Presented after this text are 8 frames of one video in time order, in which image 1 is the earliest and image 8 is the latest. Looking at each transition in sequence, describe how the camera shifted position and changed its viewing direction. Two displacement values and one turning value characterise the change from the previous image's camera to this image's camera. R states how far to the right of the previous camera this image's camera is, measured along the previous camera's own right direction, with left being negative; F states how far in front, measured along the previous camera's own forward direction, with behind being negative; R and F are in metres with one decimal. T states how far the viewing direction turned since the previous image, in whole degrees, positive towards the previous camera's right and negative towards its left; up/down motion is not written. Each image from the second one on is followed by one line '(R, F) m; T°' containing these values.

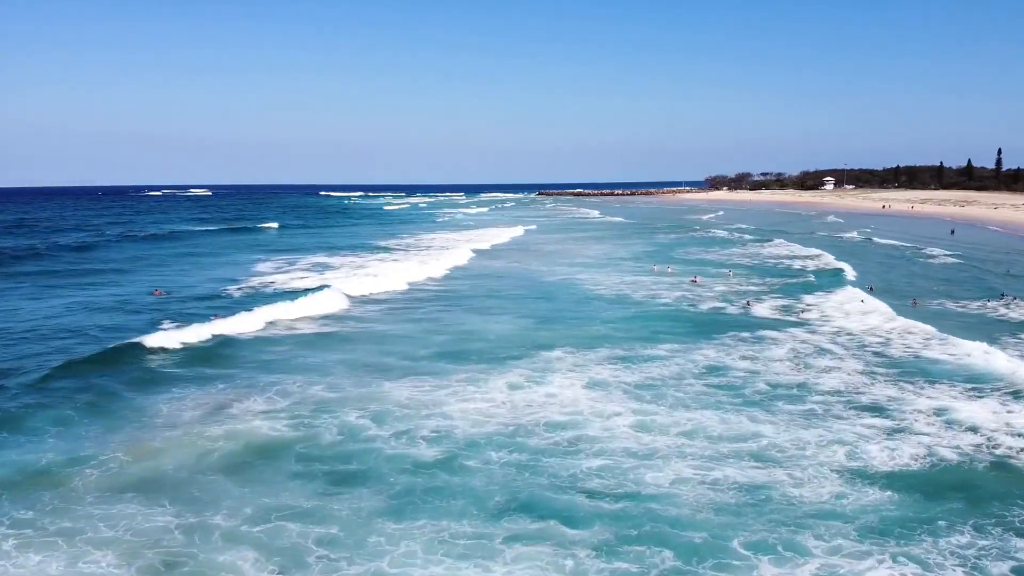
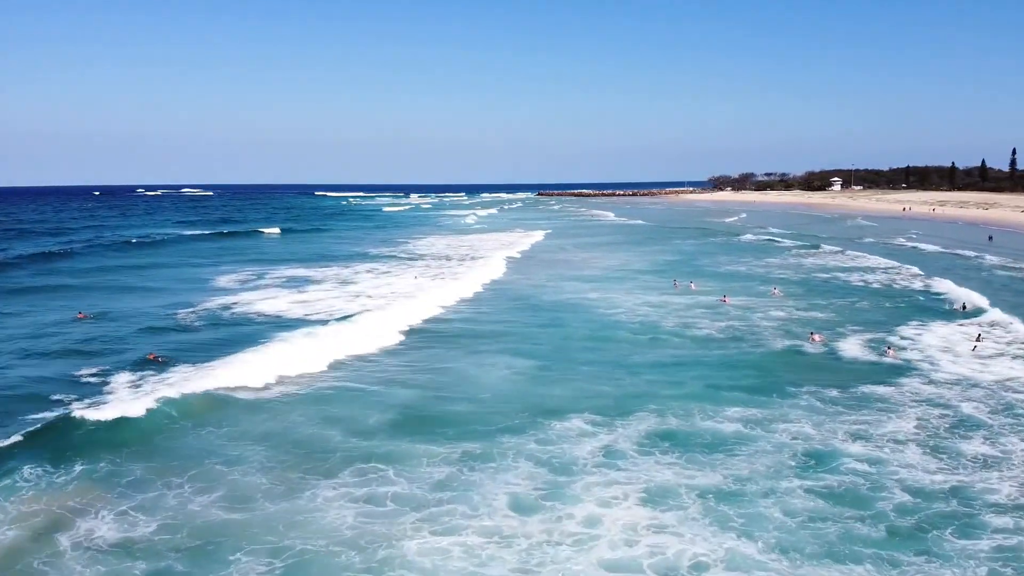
(0.0, +4.9) m; 0°
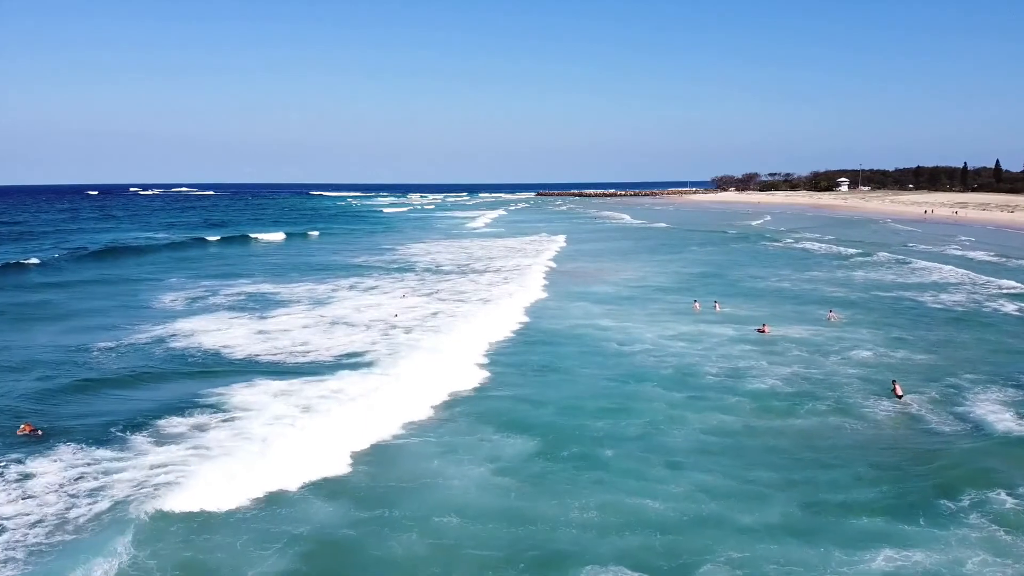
(+0.1, +4.5) m; 0°
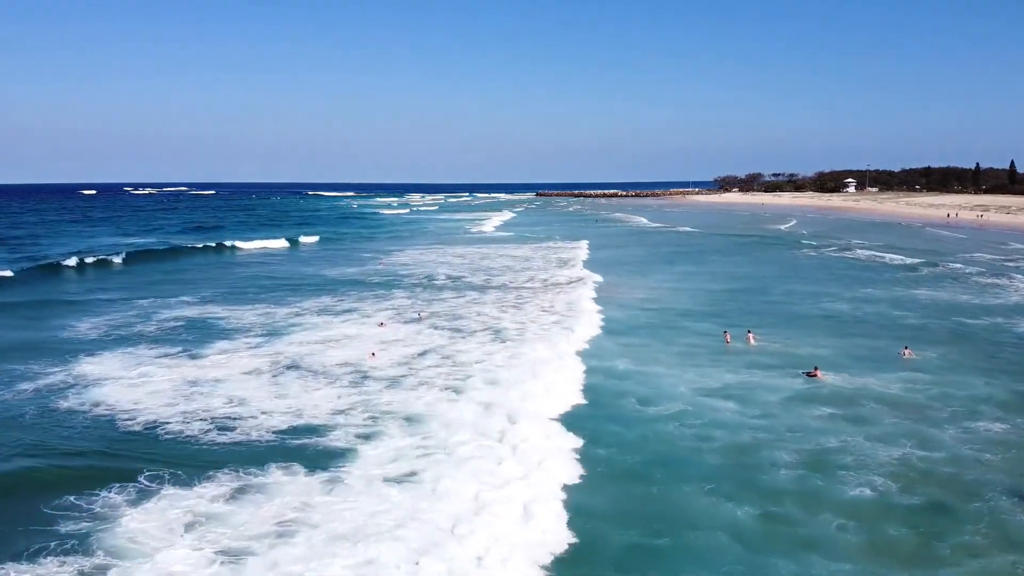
(+0.1, +4.2) m; 0°
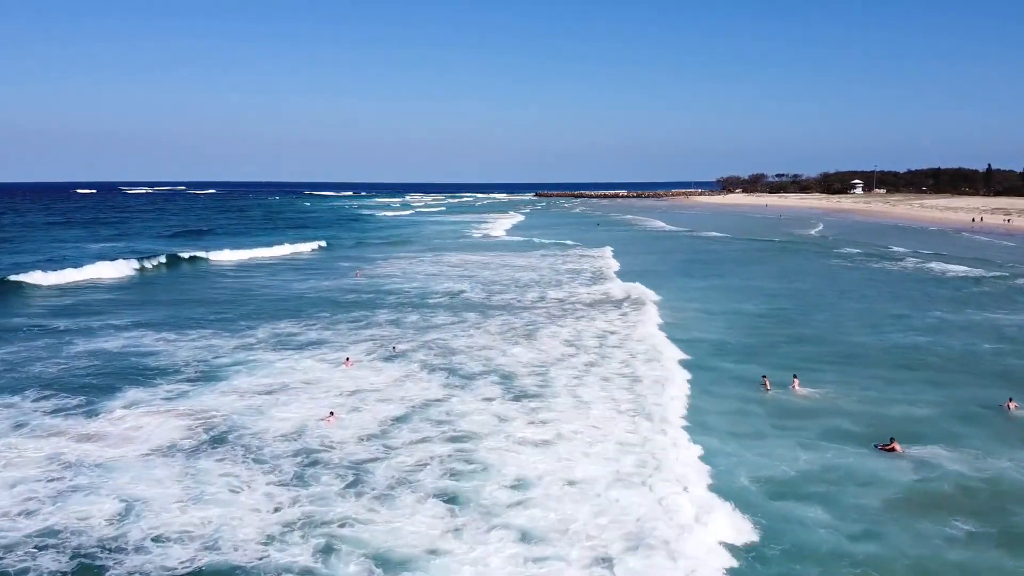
(-0.1, +4.0) m; 0°
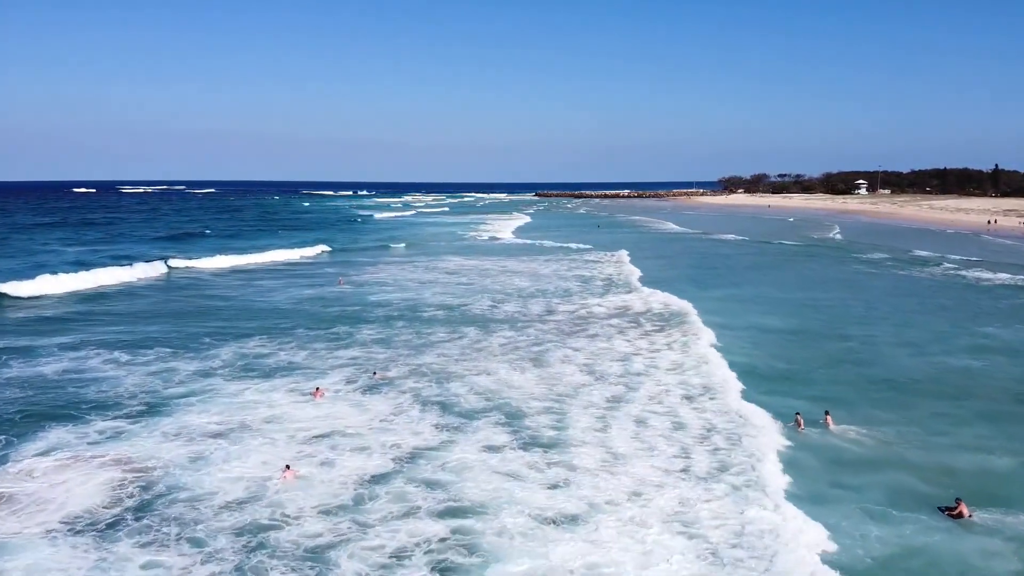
(-0.1, +2.3) m; 0°
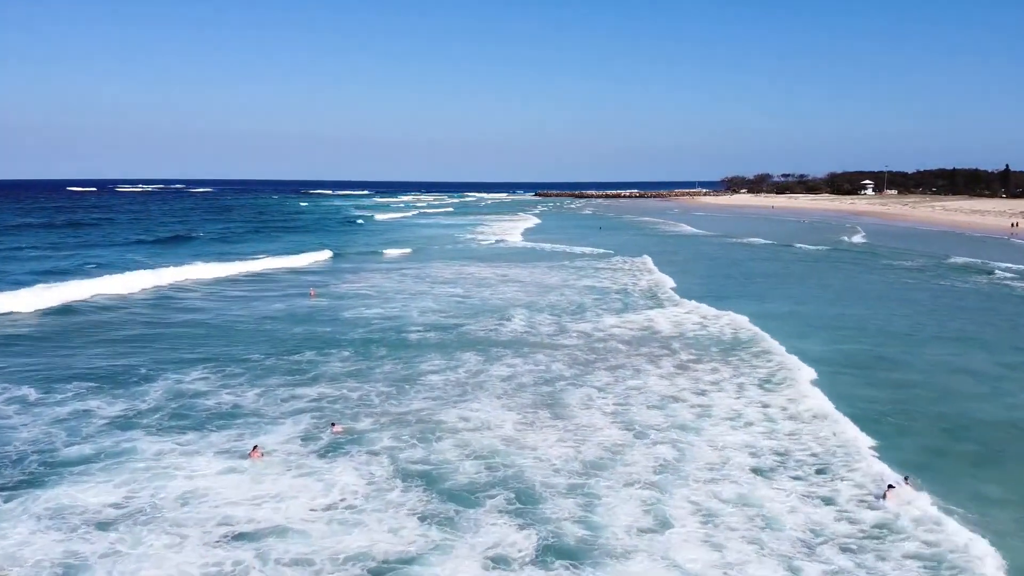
(-0.1, +3.0) m; 0°
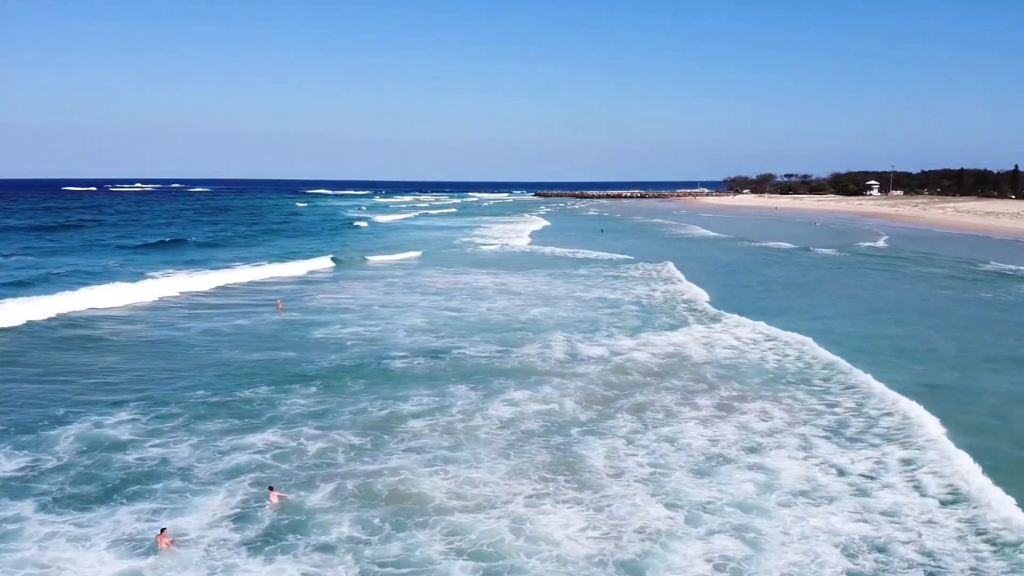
(0.0, +2.4) m; 0°
